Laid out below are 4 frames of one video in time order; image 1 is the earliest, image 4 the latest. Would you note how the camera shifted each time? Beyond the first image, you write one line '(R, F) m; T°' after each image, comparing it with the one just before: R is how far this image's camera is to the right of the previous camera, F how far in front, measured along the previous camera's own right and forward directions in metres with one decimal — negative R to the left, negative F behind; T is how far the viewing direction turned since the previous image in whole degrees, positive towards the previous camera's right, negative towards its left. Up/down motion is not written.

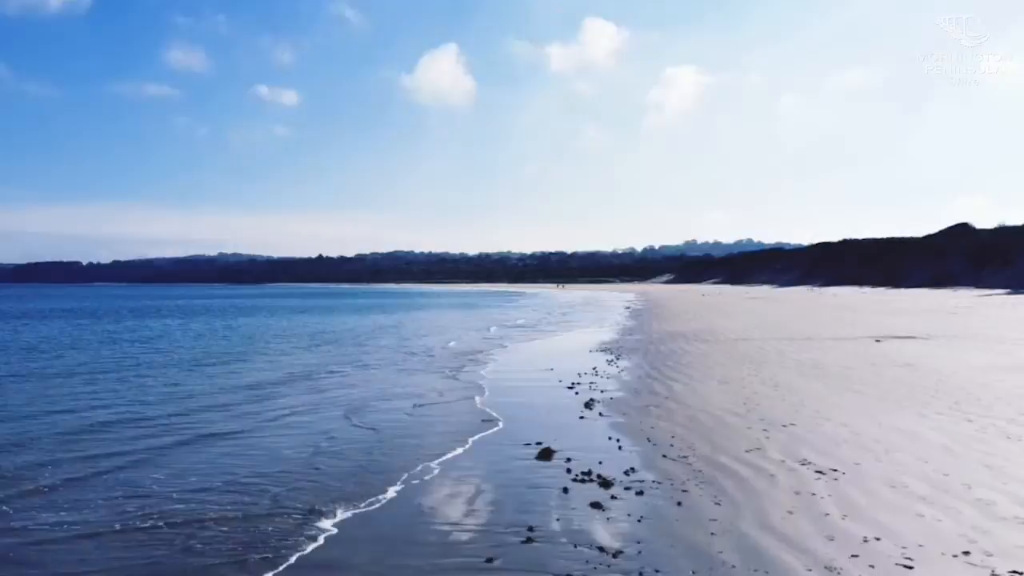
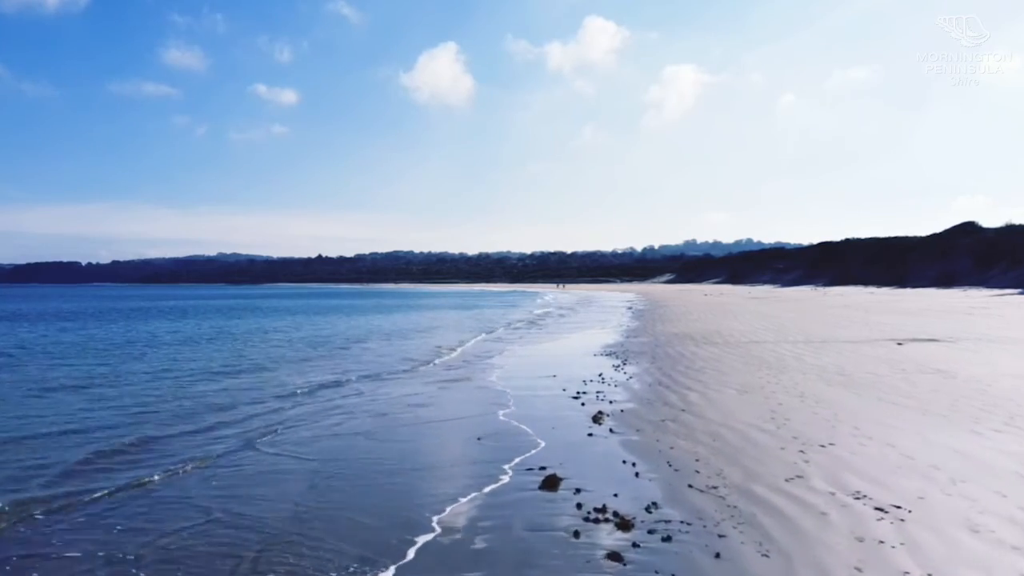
(0.0, +0.6) m; 0°
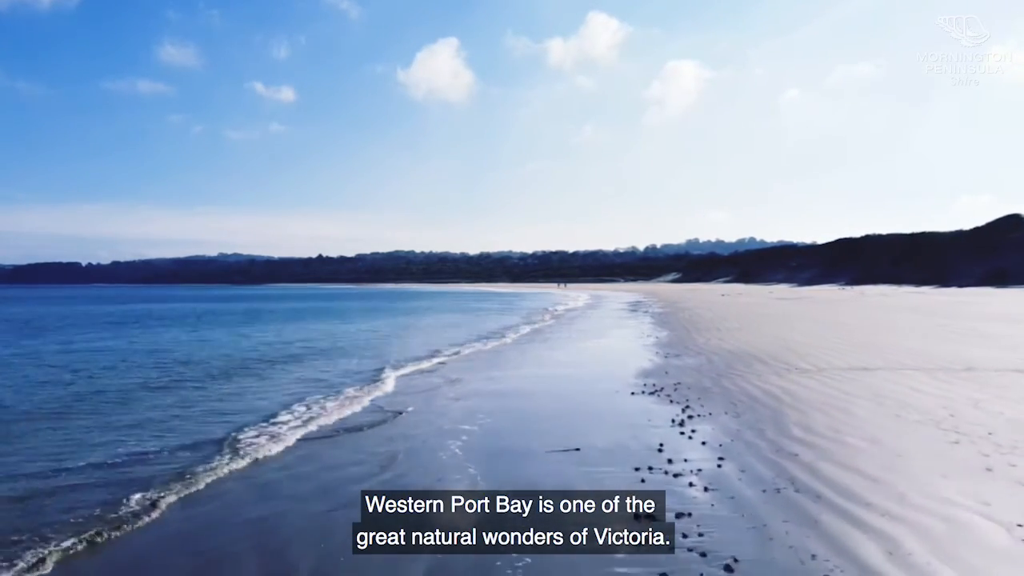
(0.0, +3.3) m; 0°
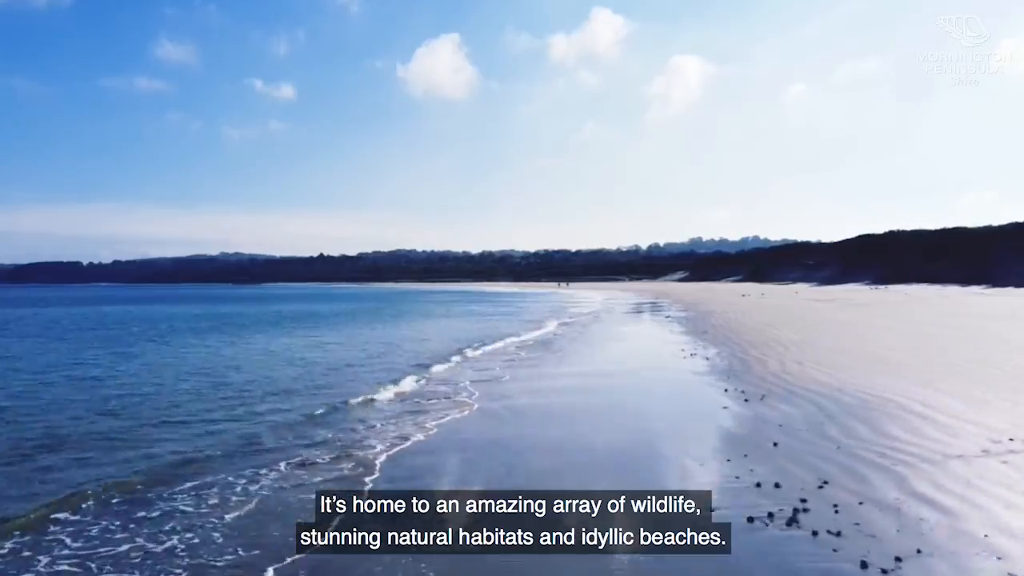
(-0.1, +3.0) m; 0°
